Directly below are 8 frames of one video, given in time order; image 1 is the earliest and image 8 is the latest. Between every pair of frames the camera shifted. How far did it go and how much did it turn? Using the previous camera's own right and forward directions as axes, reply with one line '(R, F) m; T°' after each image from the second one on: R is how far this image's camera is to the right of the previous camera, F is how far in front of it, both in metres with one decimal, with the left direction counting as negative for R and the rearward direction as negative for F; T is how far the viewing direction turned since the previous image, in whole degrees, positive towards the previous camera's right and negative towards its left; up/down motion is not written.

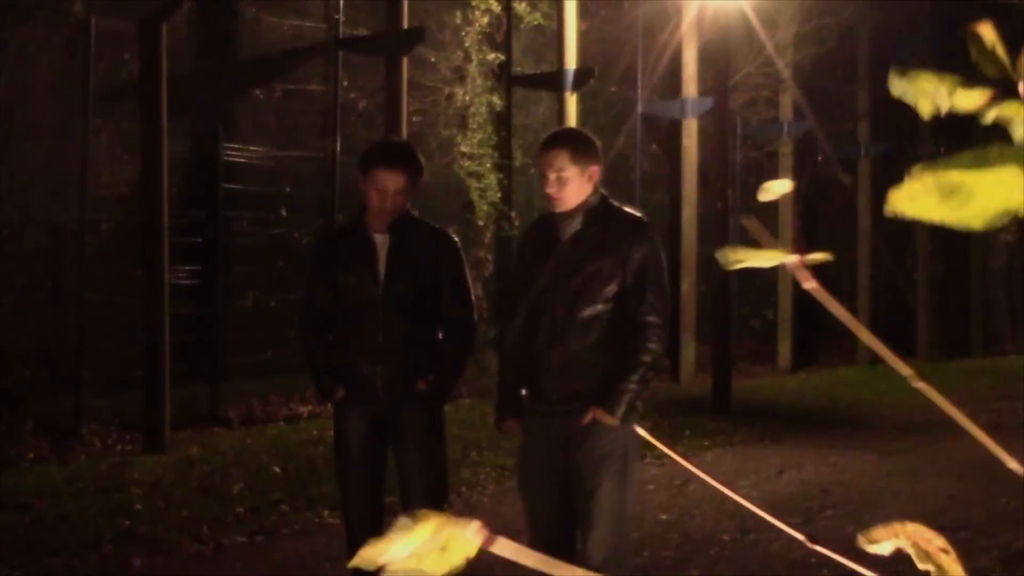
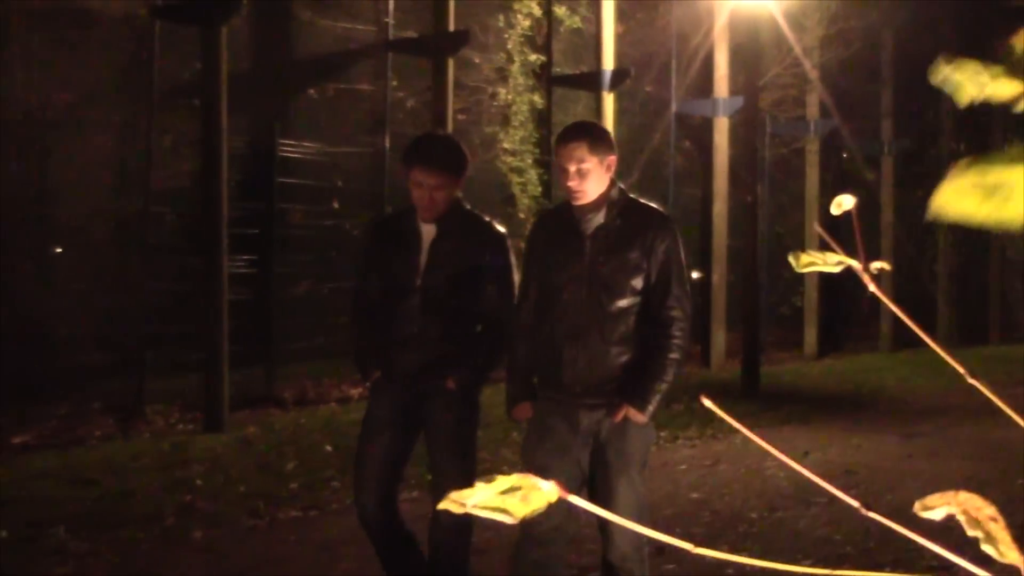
(0.0, -0.5) m; -1°
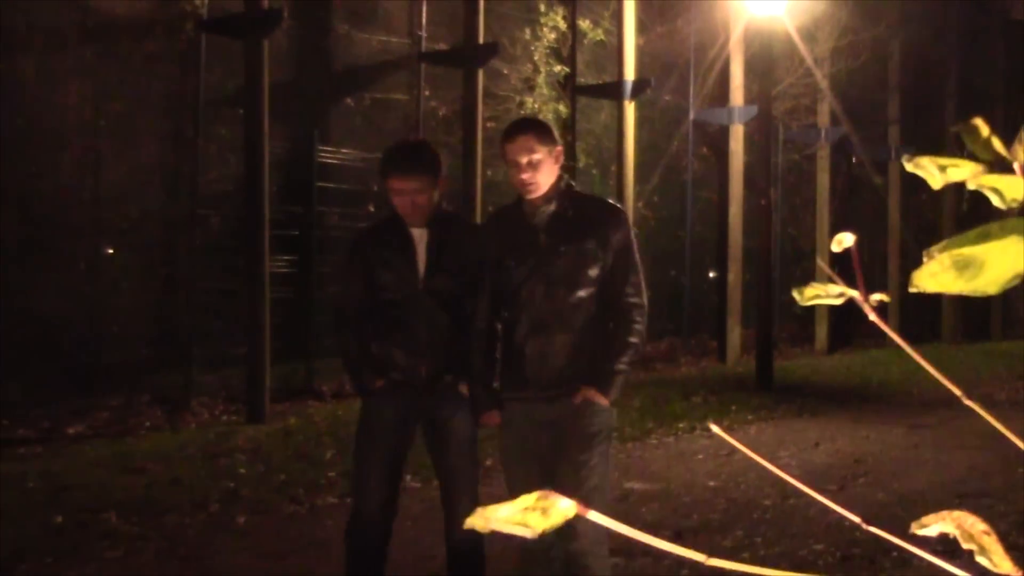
(0.0, -0.5) m; -1°
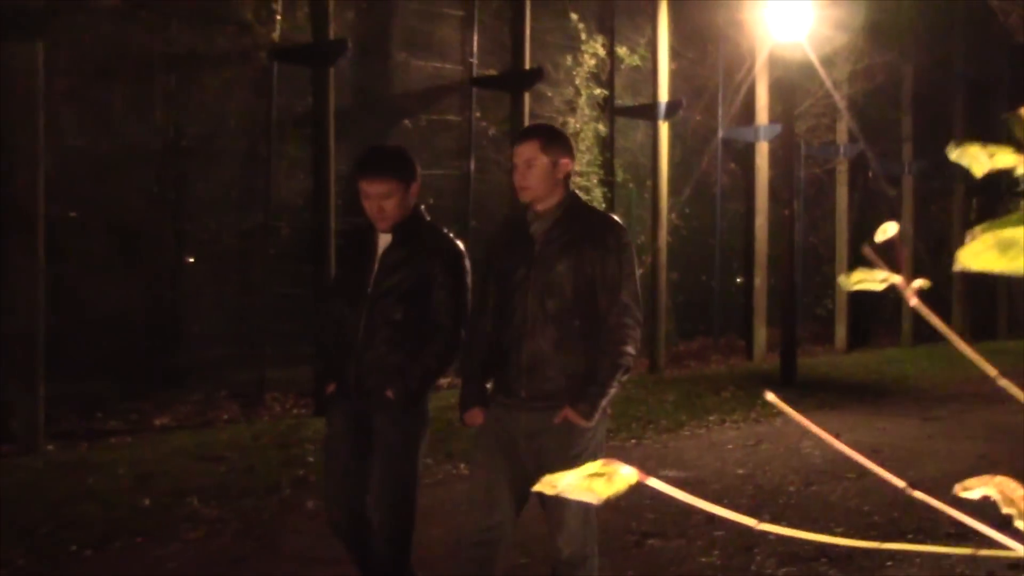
(+0.1, -0.9) m; -2°
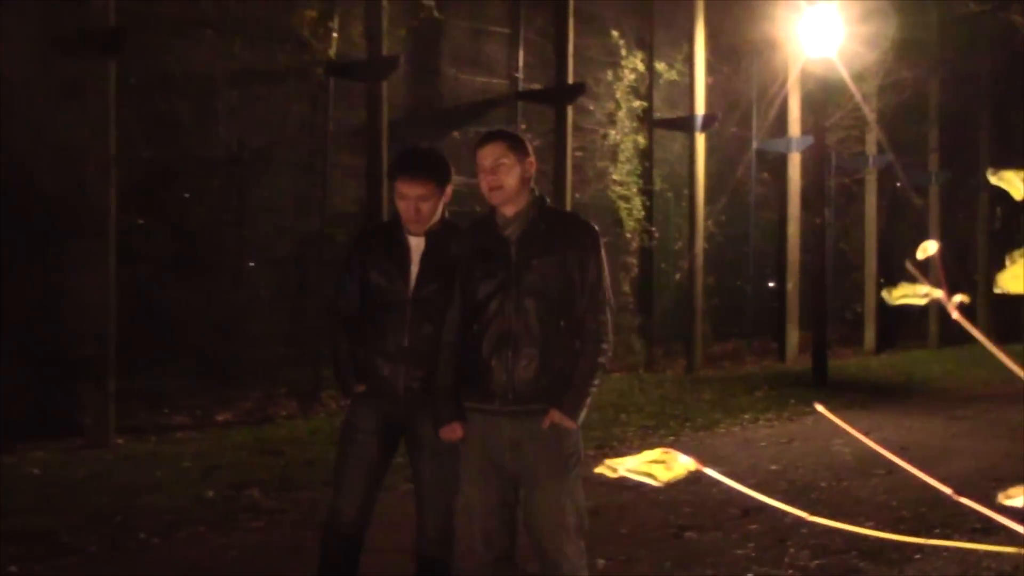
(+0.1, -0.5) m; -2°
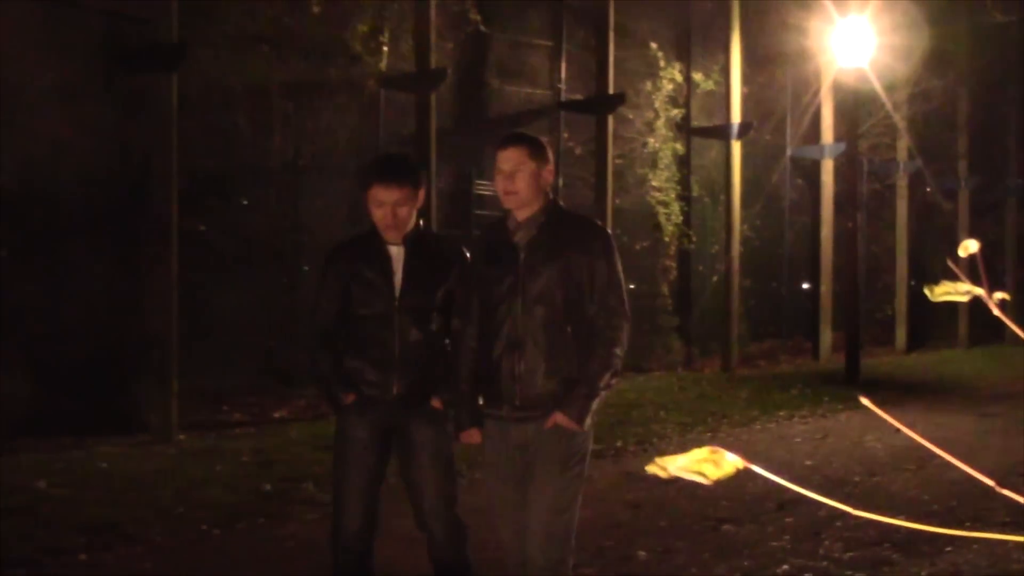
(+0.1, -0.4) m; -2°
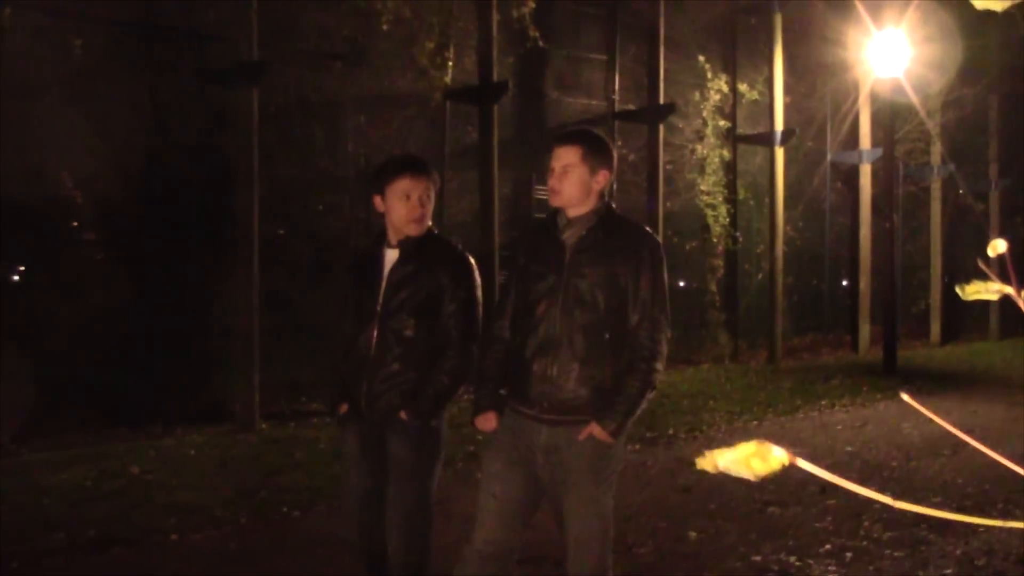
(-0.1, -0.8) m; -2°
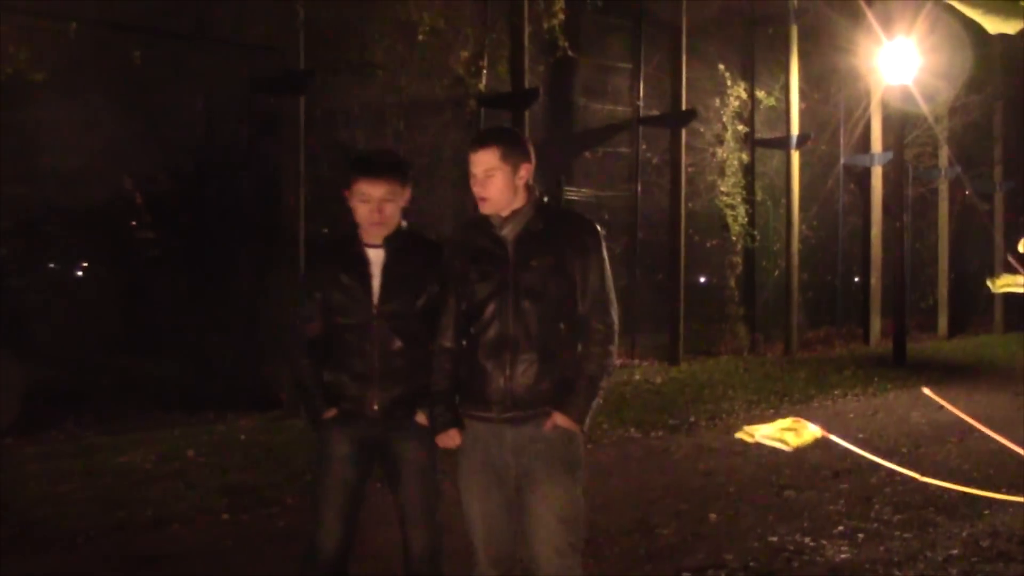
(0.0, -0.7) m; -1°
